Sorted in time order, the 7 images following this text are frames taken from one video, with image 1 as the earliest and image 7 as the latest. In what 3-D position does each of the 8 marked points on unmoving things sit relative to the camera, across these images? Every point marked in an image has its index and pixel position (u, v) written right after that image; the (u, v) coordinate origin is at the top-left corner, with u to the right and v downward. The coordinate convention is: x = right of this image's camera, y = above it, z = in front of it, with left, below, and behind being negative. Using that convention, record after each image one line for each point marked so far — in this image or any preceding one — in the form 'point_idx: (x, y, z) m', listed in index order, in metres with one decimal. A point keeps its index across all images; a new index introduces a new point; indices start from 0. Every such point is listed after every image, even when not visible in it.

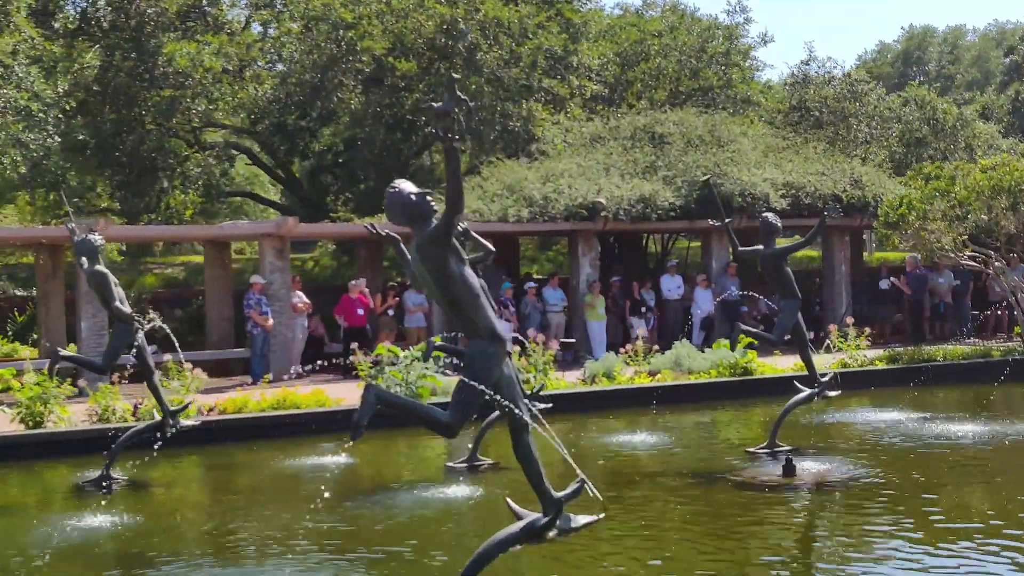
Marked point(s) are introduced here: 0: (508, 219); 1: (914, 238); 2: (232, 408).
0: (-0.1, +1.0, +17.6) m
1: (+5.4, +0.7, +16.3) m
2: (-2.6, -1.1, +11.4) m
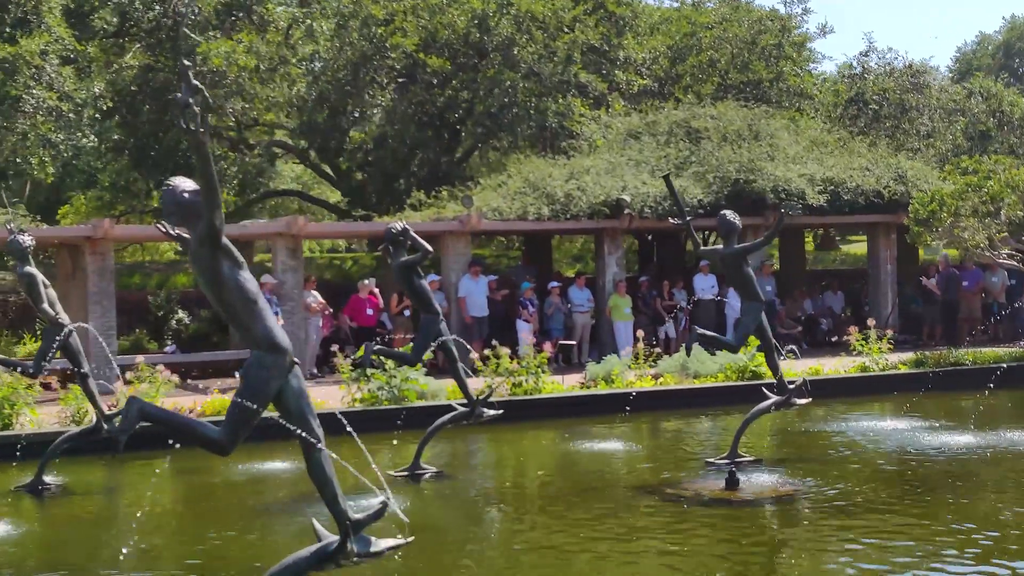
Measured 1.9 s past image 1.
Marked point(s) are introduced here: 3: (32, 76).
0: (+0.2, +1.0, +17.2) m
1: (+5.5, +0.7, +15.5) m
2: (-2.8, -1.1, +11.2) m
3: (-7.6, +3.4, +19.2) m
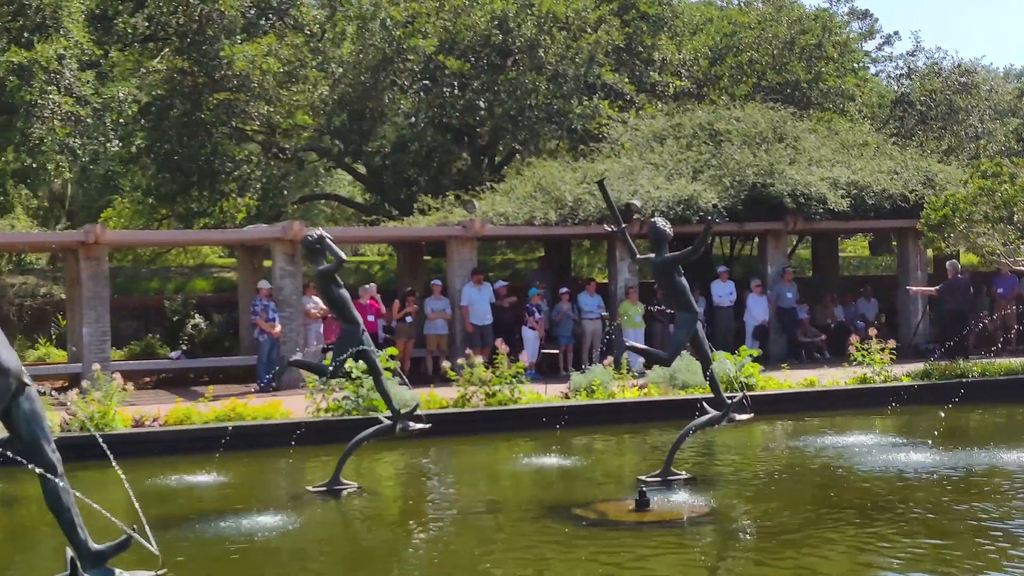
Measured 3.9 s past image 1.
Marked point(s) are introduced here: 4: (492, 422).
0: (+0.3, +0.9, +16.8) m
1: (+5.5, +0.6, +14.9) m
2: (-3.0, -1.2, +11.0) m
3: (-7.4, +3.3, +19.3) m
4: (-0.2, -1.3, +11.5) m
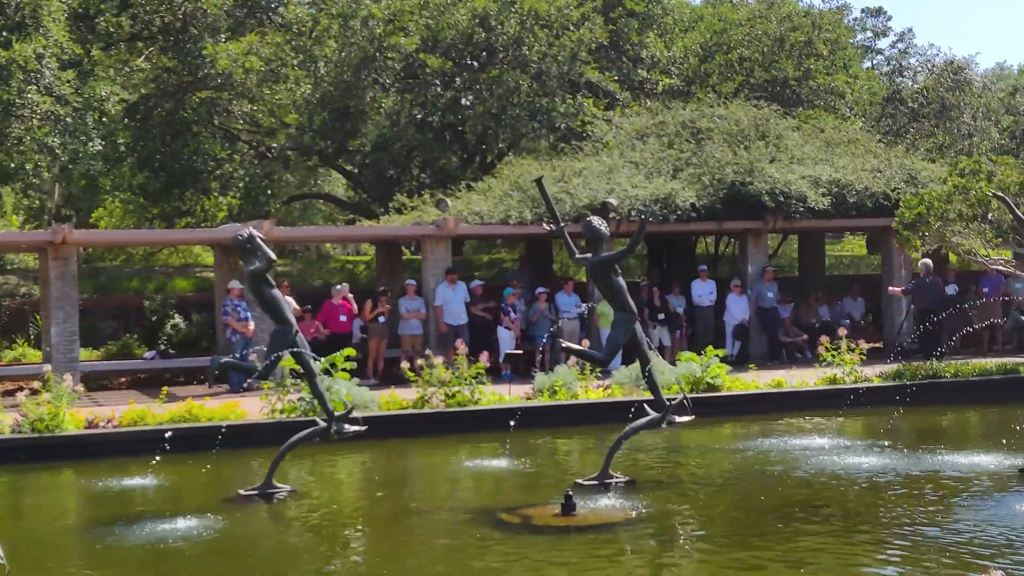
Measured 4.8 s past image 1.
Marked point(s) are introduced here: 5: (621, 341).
0: (0.0, +0.9, +16.7) m
1: (+5.2, +0.6, +14.7) m
2: (-3.4, -1.2, +10.9) m
3: (-7.7, +3.3, +19.3) m
4: (-0.6, -1.3, +11.4) m
5: (+0.7, -0.3, +7.6) m
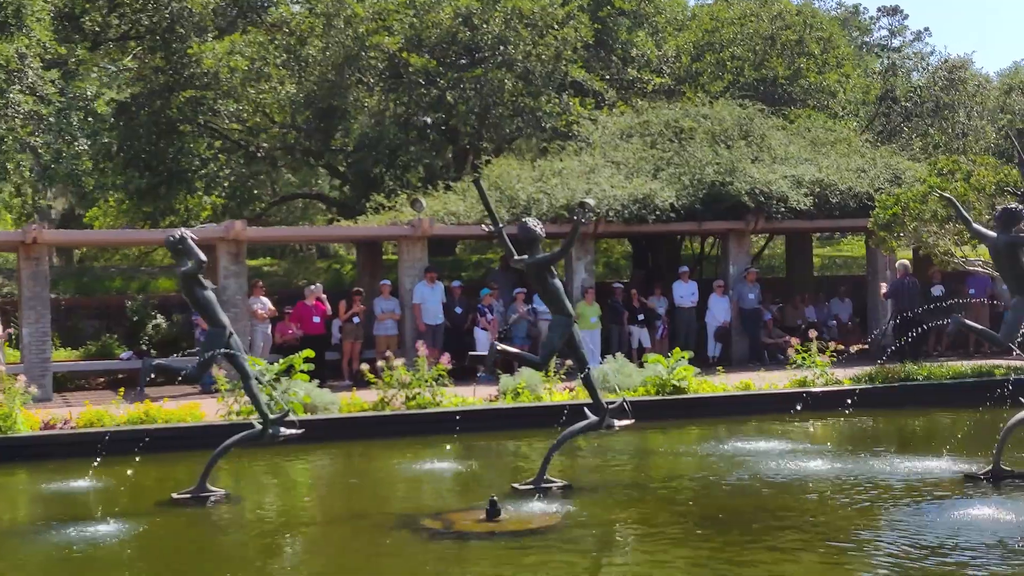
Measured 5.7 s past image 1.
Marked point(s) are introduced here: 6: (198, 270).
0: (-0.4, +0.9, +16.6) m
1: (+4.8, +0.6, +14.6) m
2: (-3.8, -1.2, +10.9) m
3: (-8.0, +3.3, +19.2) m
4: (-1.0, -1.3, +11.3) m
5: (+0.3, -0.3, +7.4) m
6: (-2.0, +0.1, +7.7) m
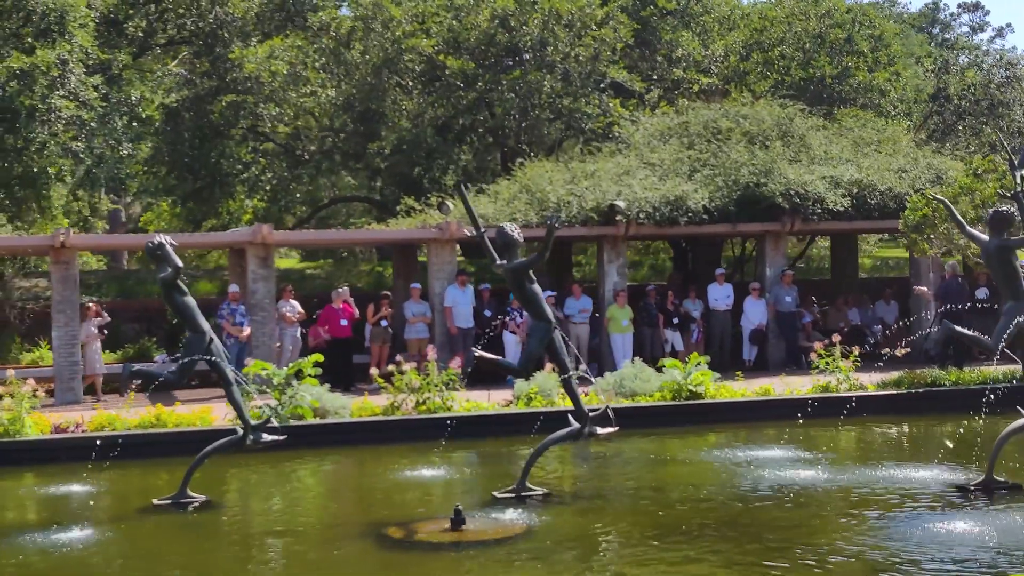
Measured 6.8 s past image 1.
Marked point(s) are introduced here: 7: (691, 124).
0: (0.0, +0.9, +16.5) m
1: (+5.1, +0.5, +14.2) m
2: (-3.7, -1.2, +11.0) m
3: (-7.4, +3.3, +19.6) m
4: (-0.9, -1.3, +11.3) m
5: (+0.2, -0.4, +7.3) m
6: (-2.1, +0.1, +7.7) m
7: (+2.9, +2.7, +19.9) m
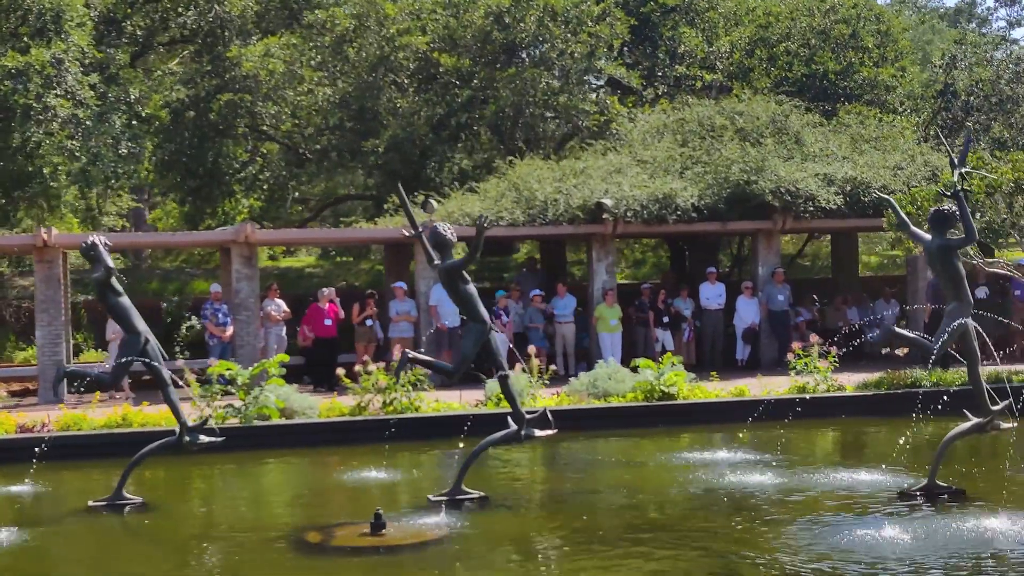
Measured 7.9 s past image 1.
0: (-0.1, +0.9, +16.4) m
1: (+4.8, +0.5, +13.9) m
2: (-4.0, -1.2, +11.0) m
3: (-7.5, +3.3, +19.6) m
4: (-1.2, -1.3, +11.2) m
5: (-0.2, -0.4, +7.2) m
6: (-2.5, +0.1, +7.6) m
7: (+2.8, +2.7, +19.7) m
